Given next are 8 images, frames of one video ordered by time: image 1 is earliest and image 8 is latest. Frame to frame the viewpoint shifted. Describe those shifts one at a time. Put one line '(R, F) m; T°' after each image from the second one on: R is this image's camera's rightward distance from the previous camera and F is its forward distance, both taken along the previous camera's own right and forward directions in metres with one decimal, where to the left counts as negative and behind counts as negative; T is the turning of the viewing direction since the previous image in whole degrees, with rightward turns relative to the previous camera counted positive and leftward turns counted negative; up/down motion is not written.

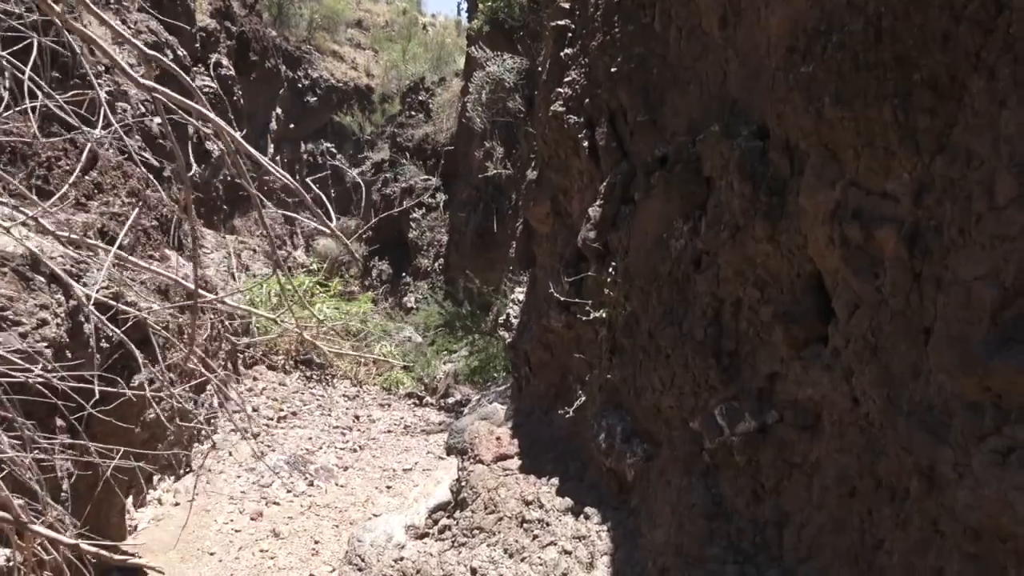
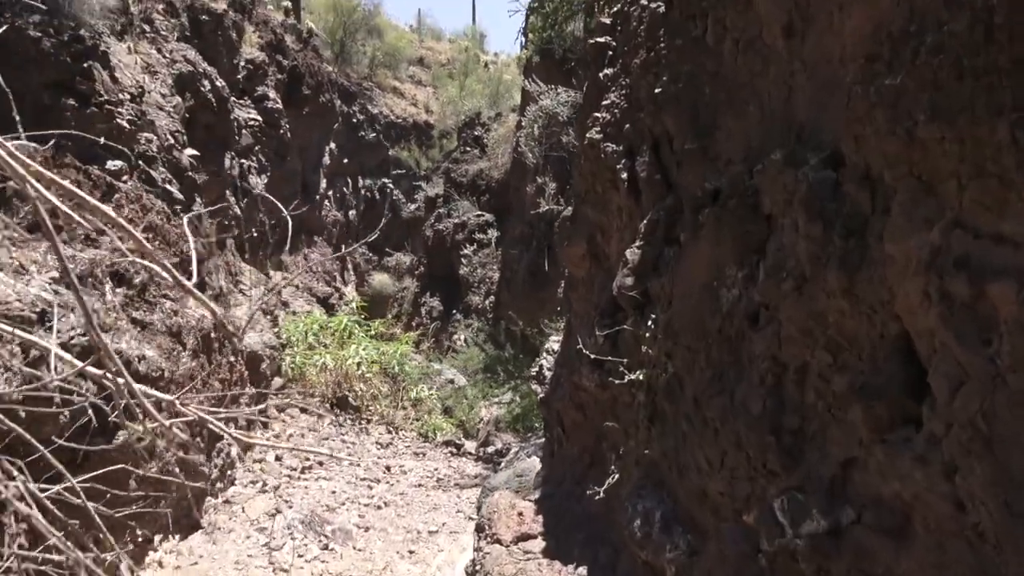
(+0.1, +0.5) m; -3°
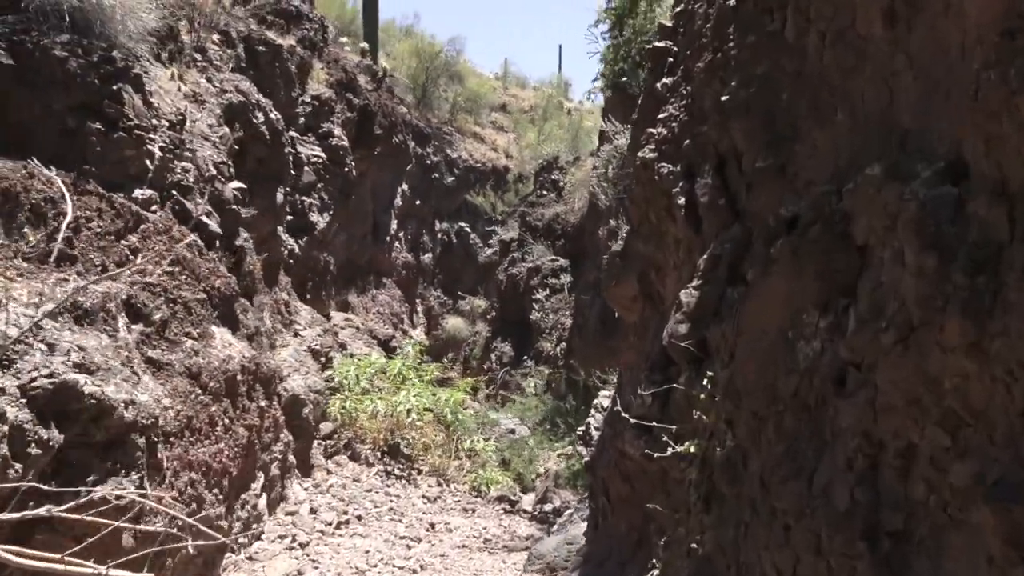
(+0.1, +0.5) m; -5°
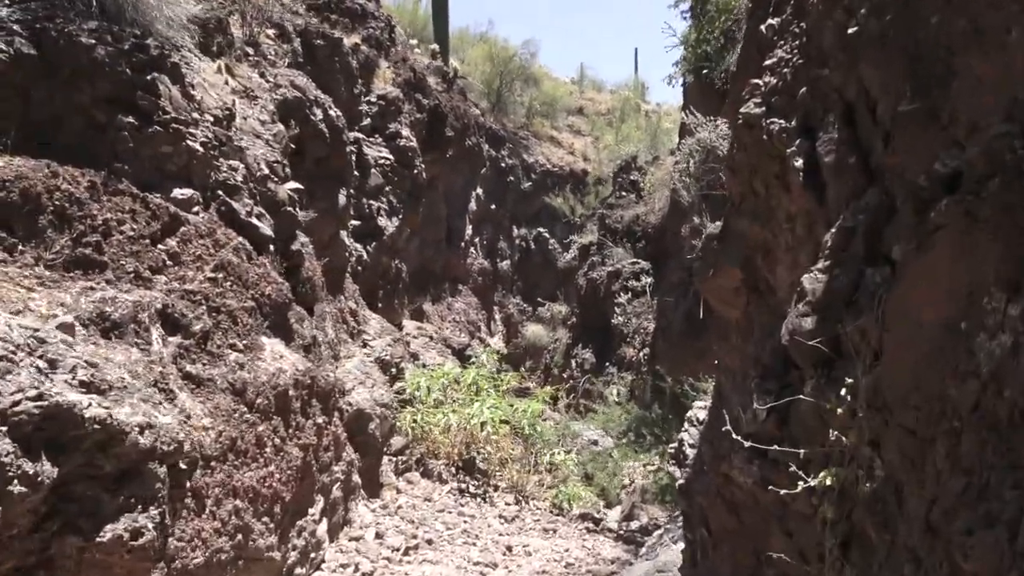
(0.0, +0.5) m; -5°
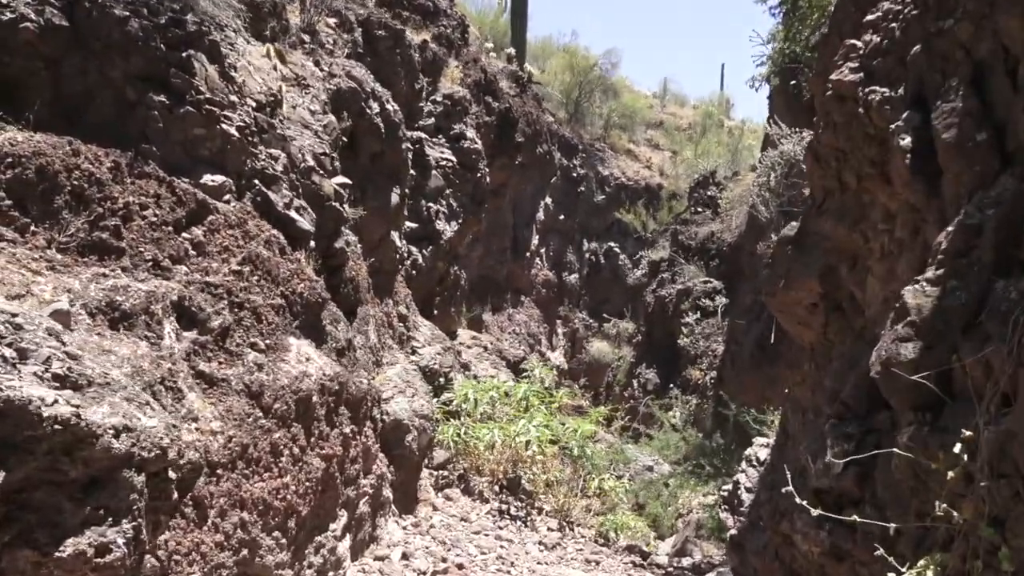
(+0.1, +0.4) m; -4°
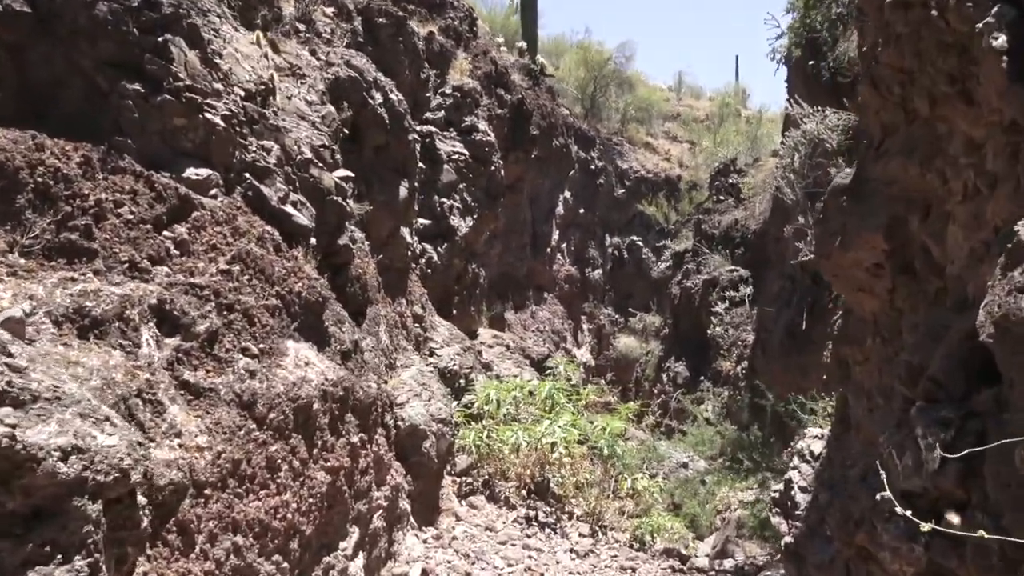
(0.0, +0.4) m; -1°
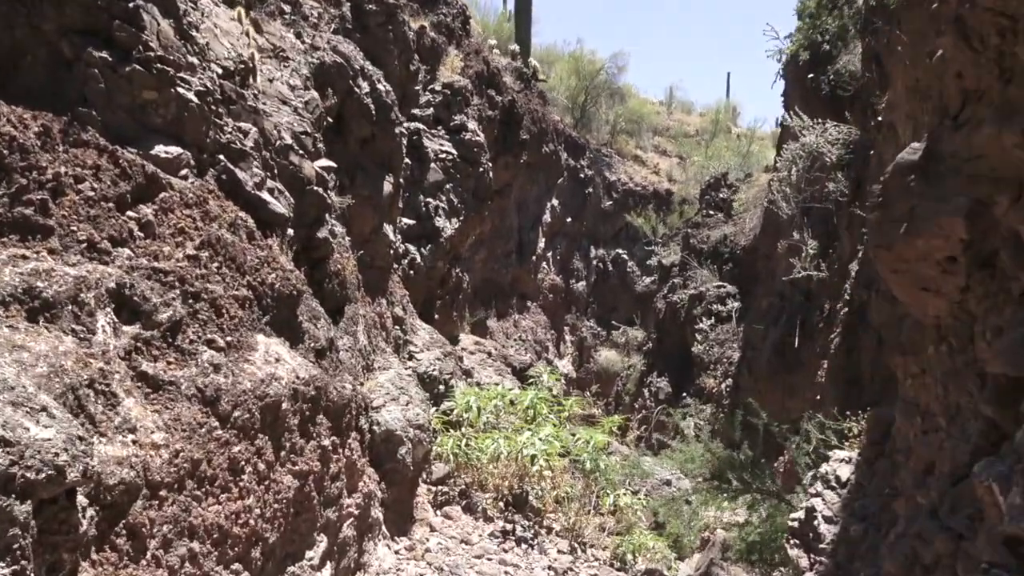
(0.0, +0.2) m; +1°
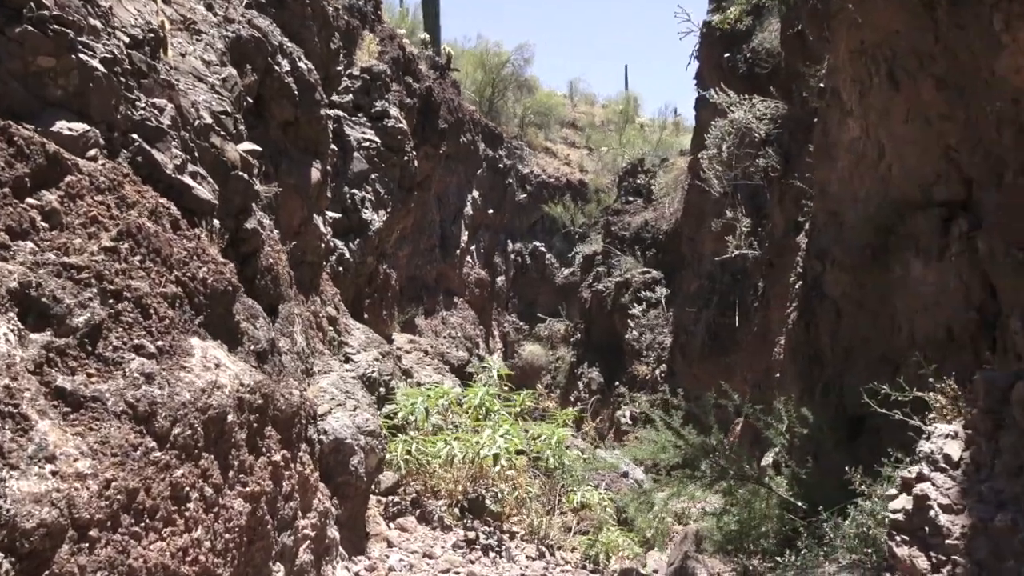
(-0.2, +0.4) m; +5°
